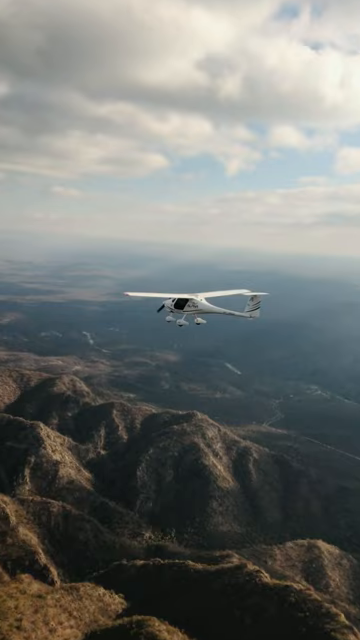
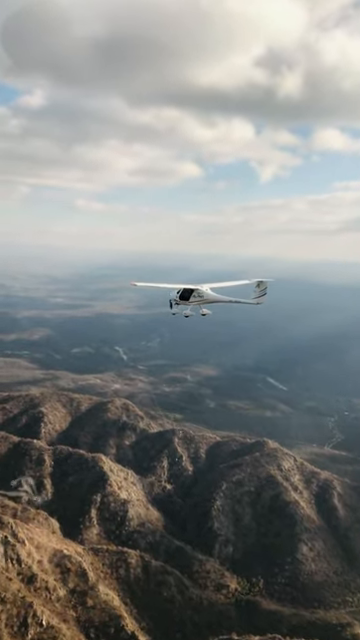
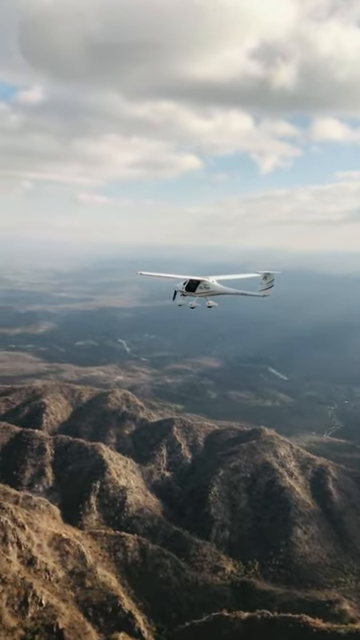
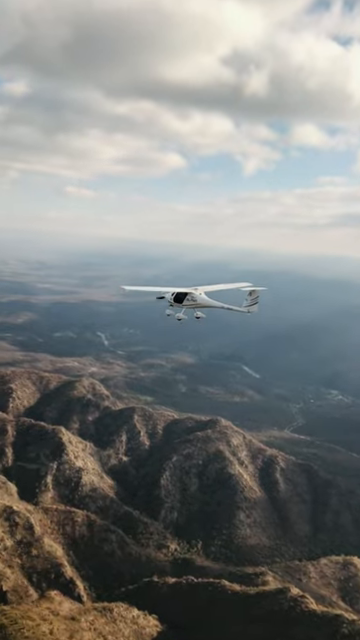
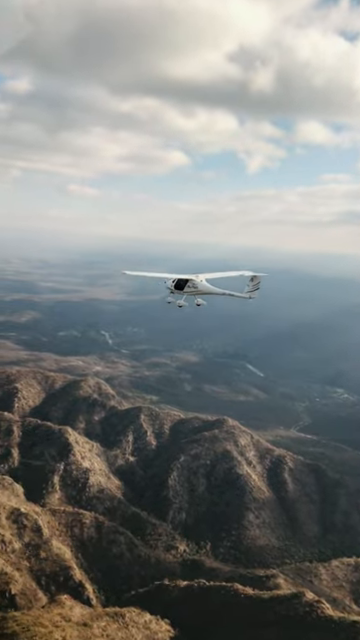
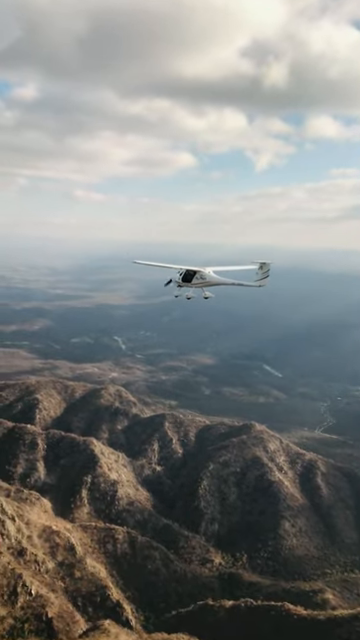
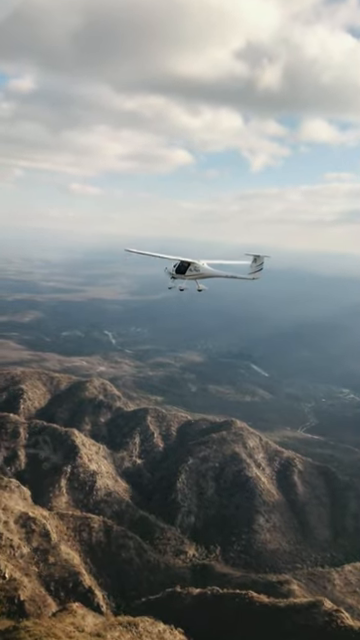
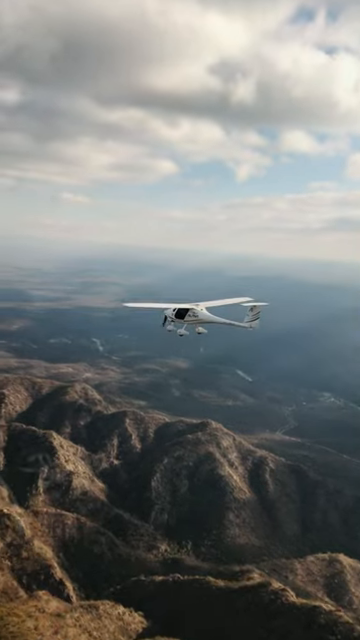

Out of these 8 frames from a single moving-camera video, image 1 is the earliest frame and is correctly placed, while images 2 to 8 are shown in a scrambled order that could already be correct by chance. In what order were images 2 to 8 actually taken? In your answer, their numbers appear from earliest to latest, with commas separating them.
8, 4, 5, 7, 6, 3, 2
